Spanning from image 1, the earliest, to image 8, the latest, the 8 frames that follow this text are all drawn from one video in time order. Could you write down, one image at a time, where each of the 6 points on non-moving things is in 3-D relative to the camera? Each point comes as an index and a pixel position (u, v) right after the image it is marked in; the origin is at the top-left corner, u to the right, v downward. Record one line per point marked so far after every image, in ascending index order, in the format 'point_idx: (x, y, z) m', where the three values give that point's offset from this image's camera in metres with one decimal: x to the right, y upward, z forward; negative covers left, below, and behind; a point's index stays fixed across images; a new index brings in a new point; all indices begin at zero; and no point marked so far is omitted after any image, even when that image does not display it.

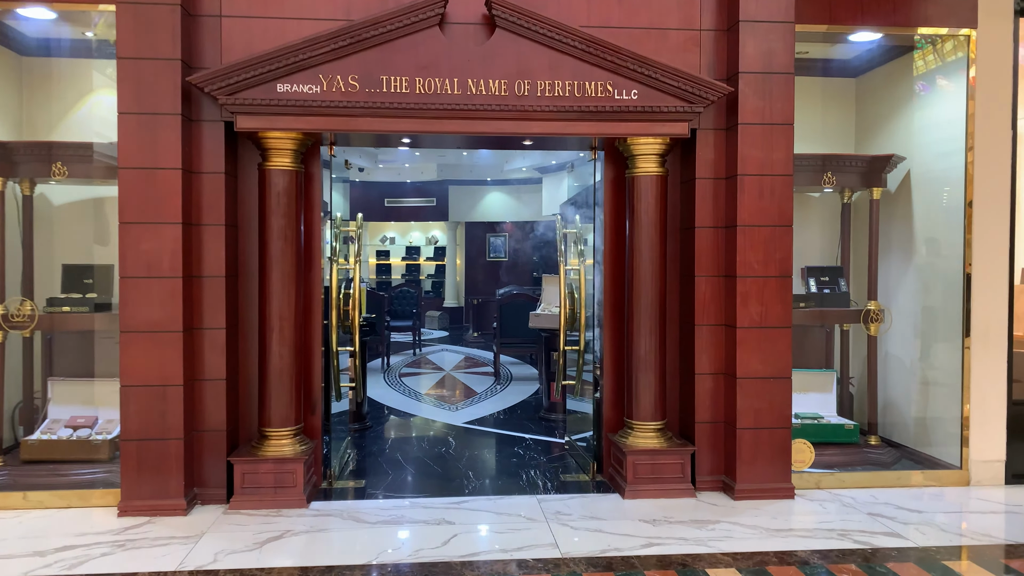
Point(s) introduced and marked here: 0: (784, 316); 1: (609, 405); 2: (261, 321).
0: (+1.2, -0.1, +3.7) m
1: (+0.5, -0.6, +4.1) m
2: (-1.1, -0.2, +3.7) m
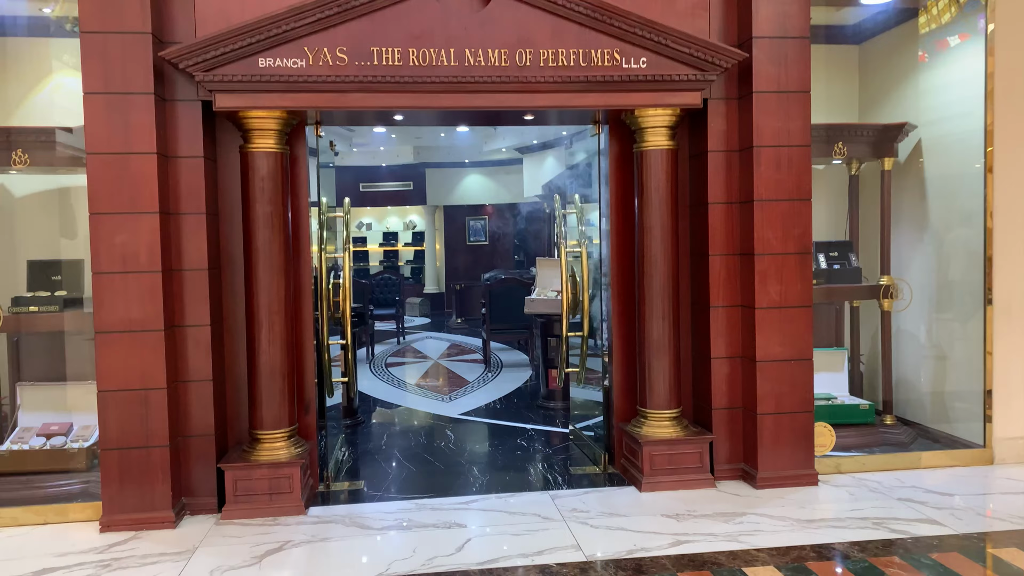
0: (+1.3, 0.0, +3.6) m
1: (+0.5, -0.5, +3.9) m
2: (-1.1, -0.1, +3.4) m
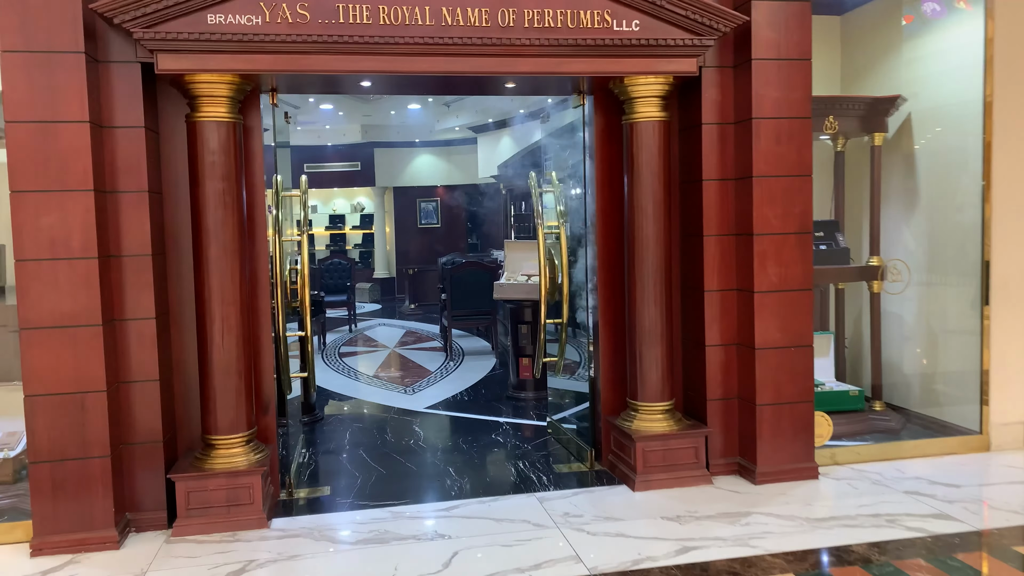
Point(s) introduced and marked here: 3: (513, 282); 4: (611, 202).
0: (+1.2, 0.0, +3.3) m
1: (+0.4, -0.4, +3.6) m
2: (-1.2, -0.1, +3.0) m
3: (0.0, 0.0, +5.1) m
4: (+0.4, +0.4, +3.6) m
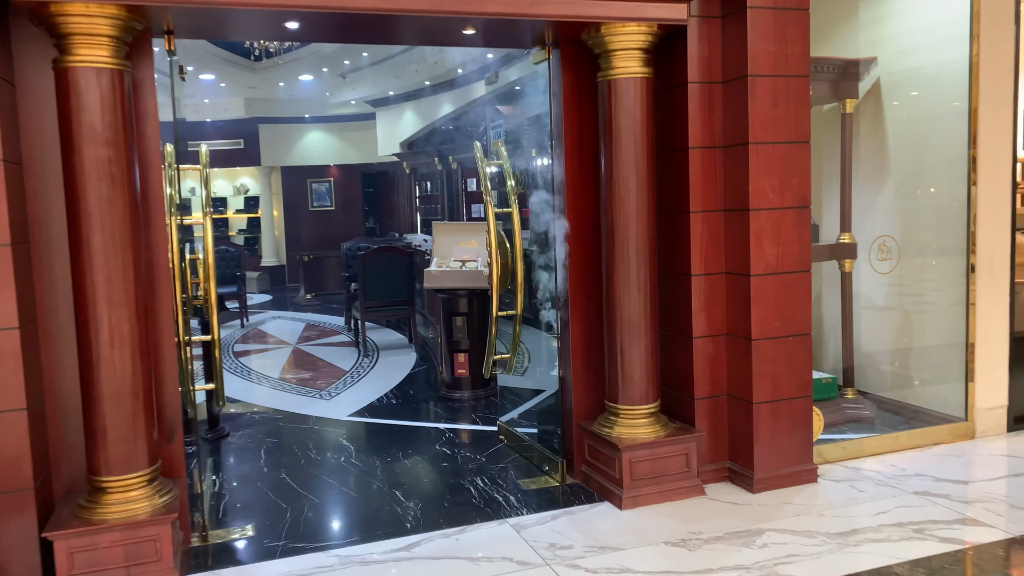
0: (+1.0, +0.1, +3.0) m
1: (+0.3, -0.4, +3.1) m
2: (-1.2, -0.1, +2.3) m
3: (-0.4, +0.1, +4.5) m
4: (+0.3, +0.4, +3.1) m
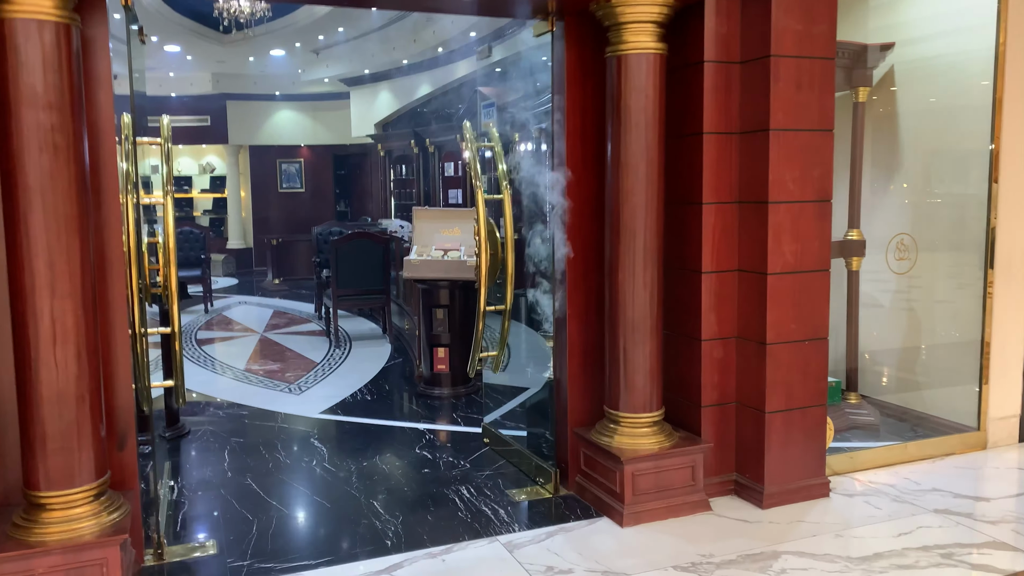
0: (+1.0, +0.1, +2.7) m
1: (+0.2, -0.4, +2.9) m
2: (-1.2, 0.0, +2.0) m
3: (-0.4, +0.2, +4.2) m
4: (+0.3, +0.4, +2.8) m
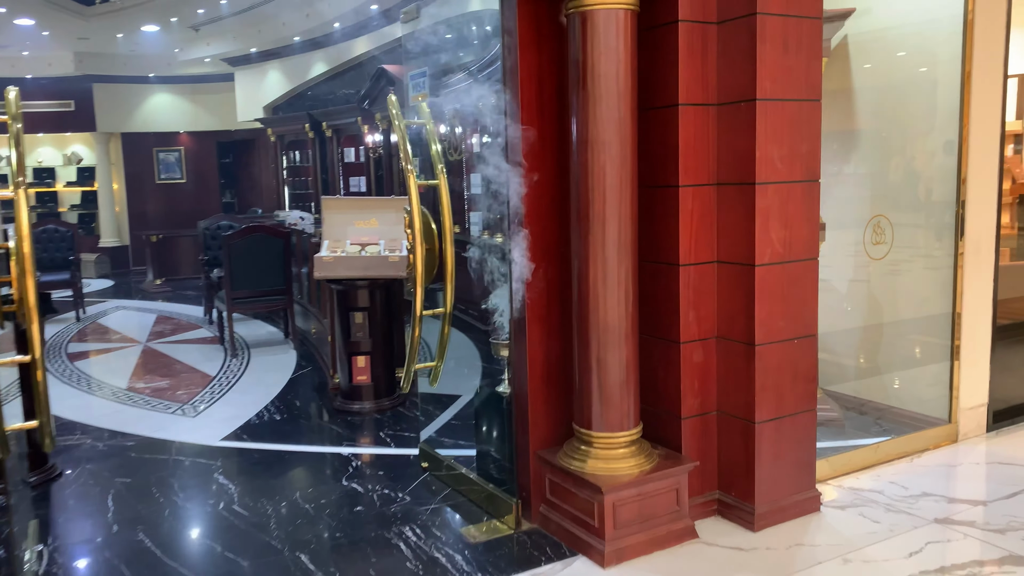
0: (+0.9, +0.1, +2.4) m
1: (+0.1, -0.4, +2.5) m
2: (-1.3, -0.1, +1.4) m
3: (-0.8, +0.2, +3.7) m
4: (+0.1, +0.4, +2.4) m
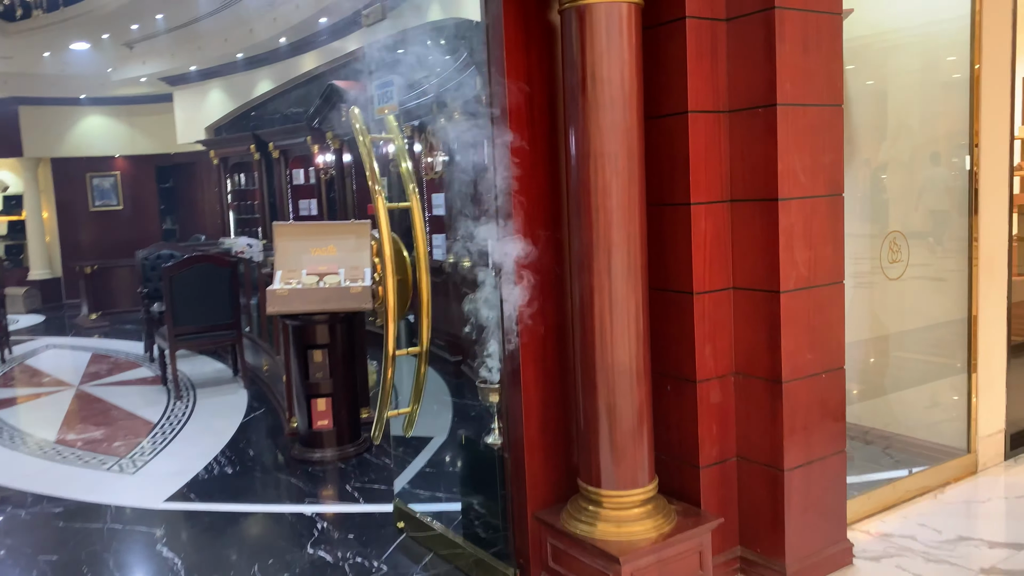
0: (+0.8, +0.1, +2.2) m
1: (+0.1, -0.4, +2.2) m
2: (-1.2, -0.2, +1.0) m
3: (-0.9, 0.0, +3.4) m
4: (+0.1, +0.3, +2.1) m
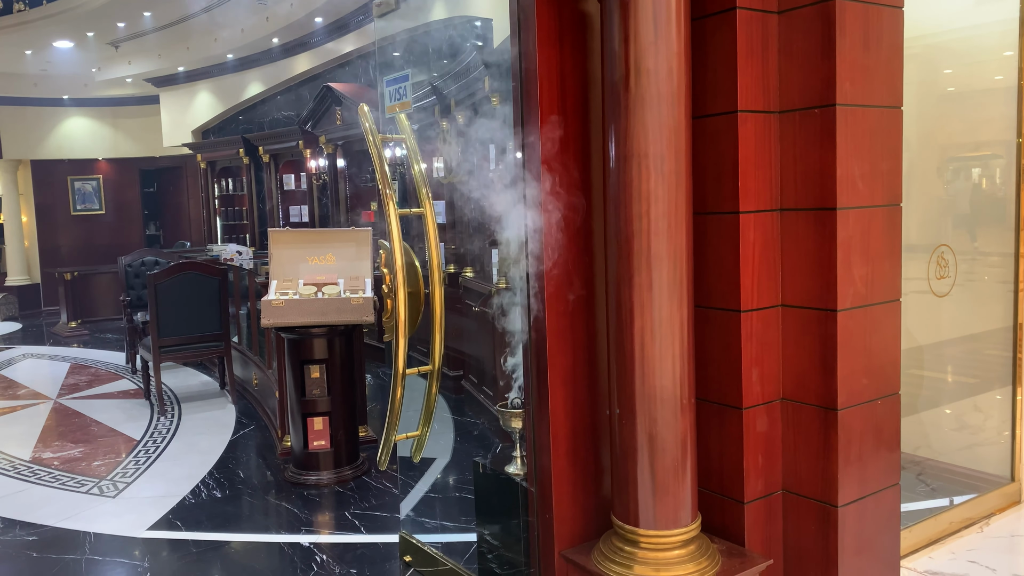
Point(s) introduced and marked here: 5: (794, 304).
0: (+0.9, 0.0, +2.0) m
1: (+0.1, -0.5, +1.9) m
2: (-1.1, -0.2, +0.8) m
3: (-0.8, 0.0, +3.2) m
4: (+0.1, +0.3, +1.9) m
5: (+0.7, 0.0, +1.9) m
